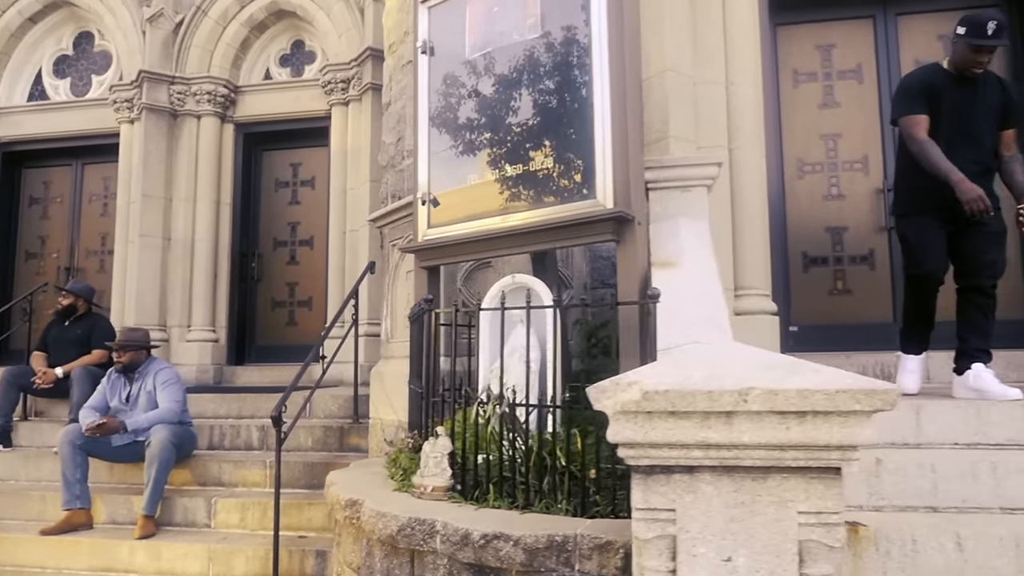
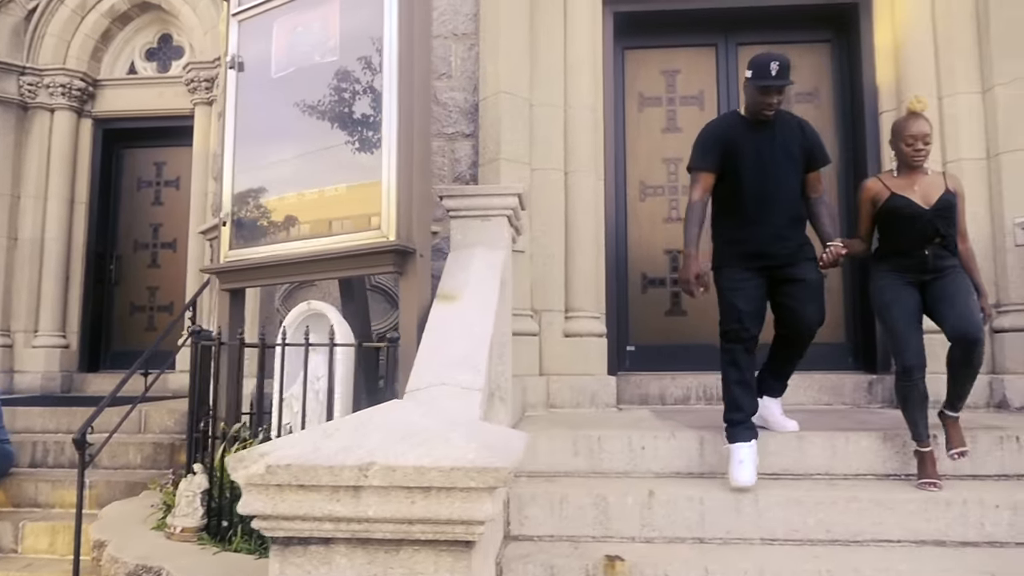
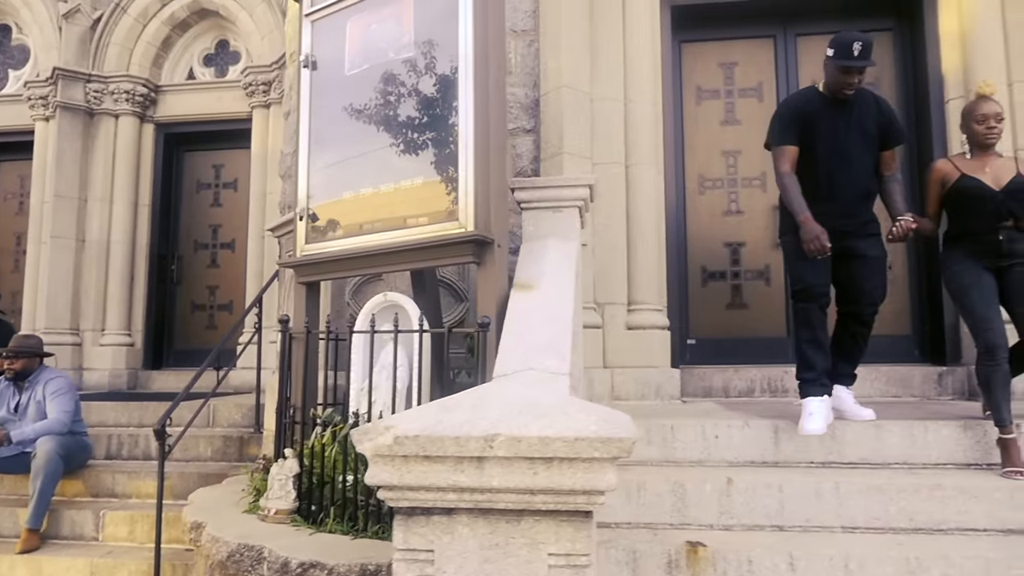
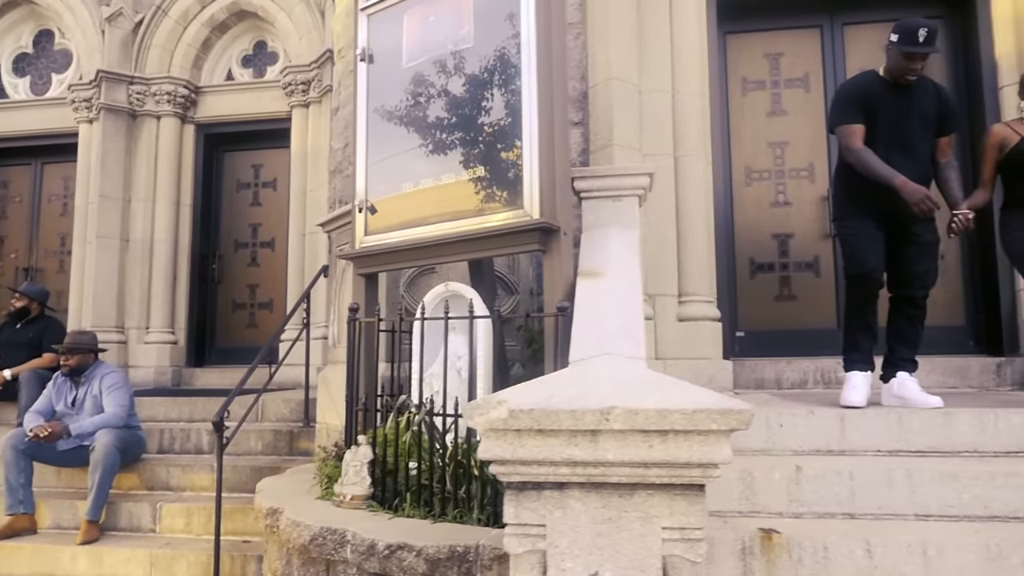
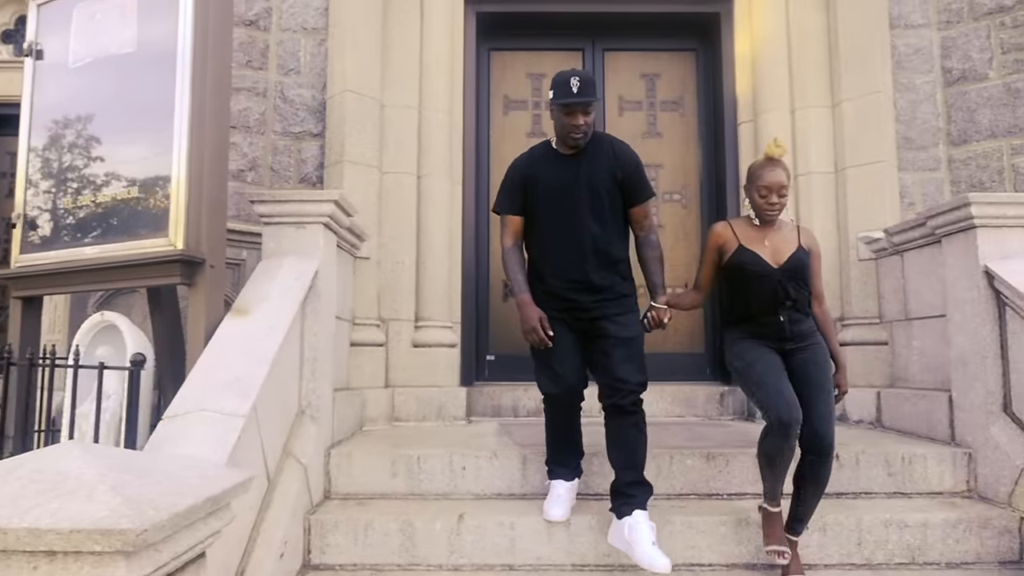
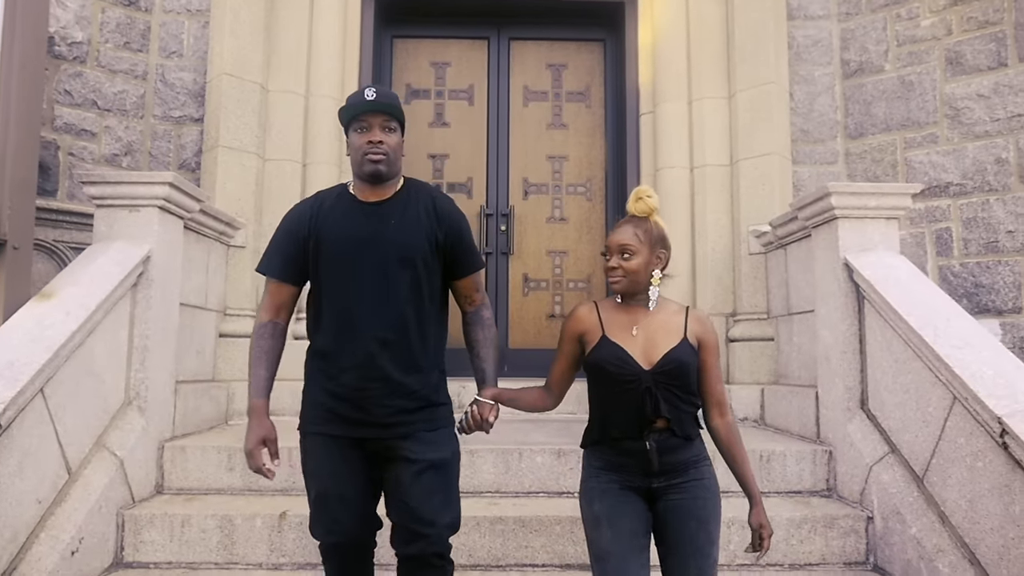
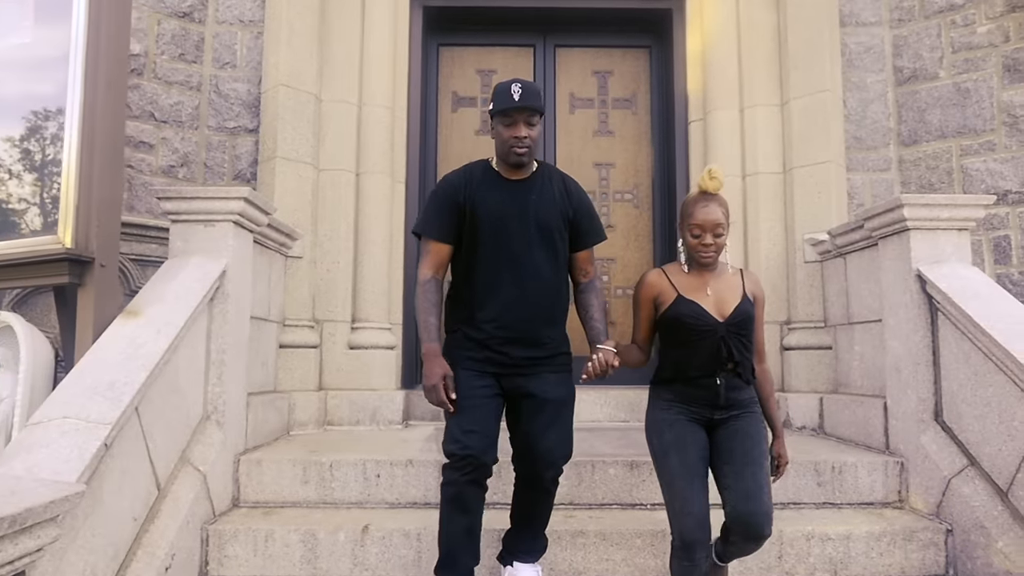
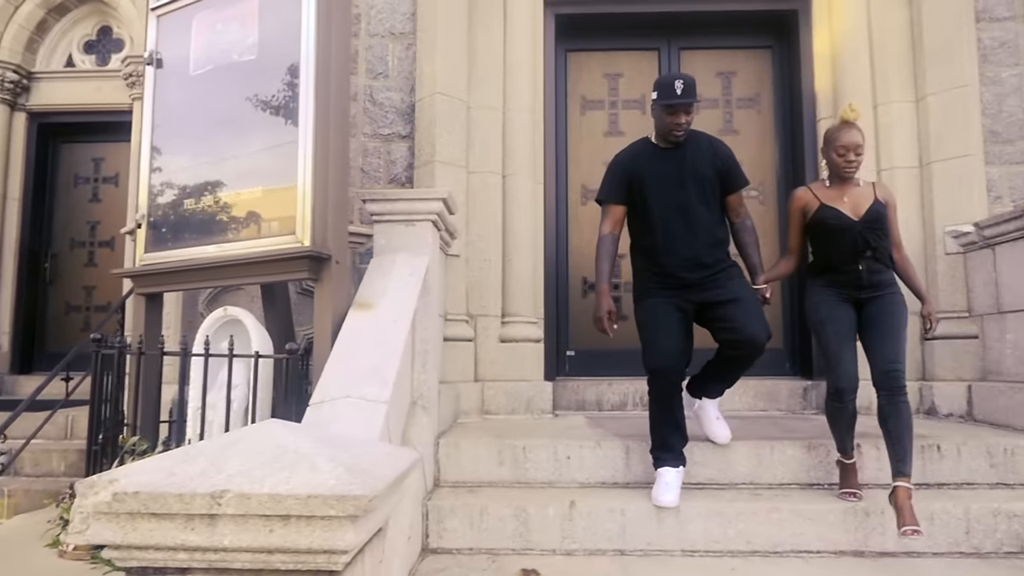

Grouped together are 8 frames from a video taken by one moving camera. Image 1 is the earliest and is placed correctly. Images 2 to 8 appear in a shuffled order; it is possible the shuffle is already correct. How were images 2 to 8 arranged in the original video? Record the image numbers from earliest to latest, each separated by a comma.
4, 3, 2, 8, 5, 7, 6
